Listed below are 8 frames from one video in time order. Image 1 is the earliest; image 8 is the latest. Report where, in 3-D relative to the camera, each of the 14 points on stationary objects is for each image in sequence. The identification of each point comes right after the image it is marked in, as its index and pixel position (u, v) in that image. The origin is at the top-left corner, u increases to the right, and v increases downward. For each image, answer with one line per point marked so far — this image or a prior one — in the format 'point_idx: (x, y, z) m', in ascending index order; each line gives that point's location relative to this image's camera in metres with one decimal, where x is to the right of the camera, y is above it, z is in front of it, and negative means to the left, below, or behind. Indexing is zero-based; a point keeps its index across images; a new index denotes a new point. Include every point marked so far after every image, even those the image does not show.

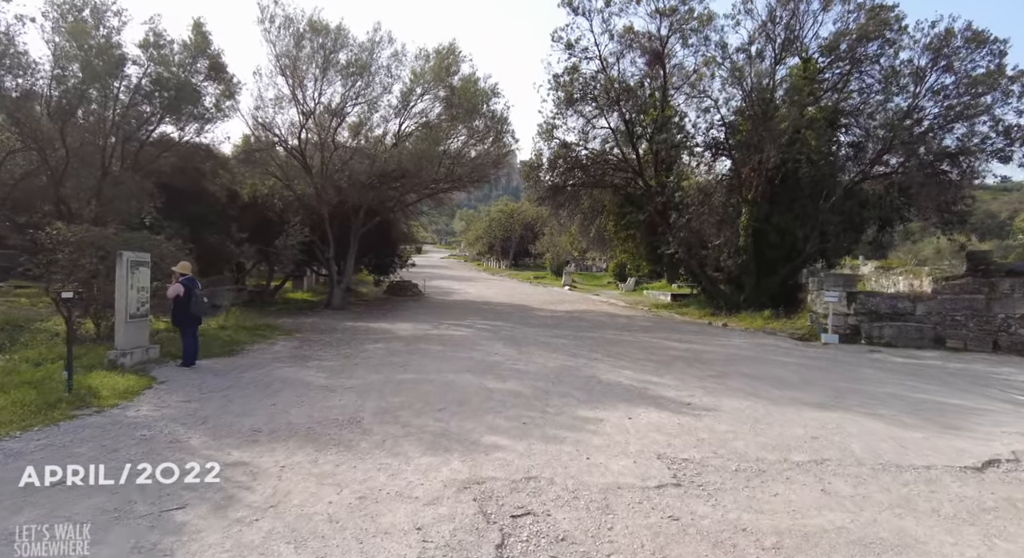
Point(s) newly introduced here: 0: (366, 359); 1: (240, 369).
0: (-2.5, -1.4, +11.5) m
1: (-4.3, -1.5, +10.4) m
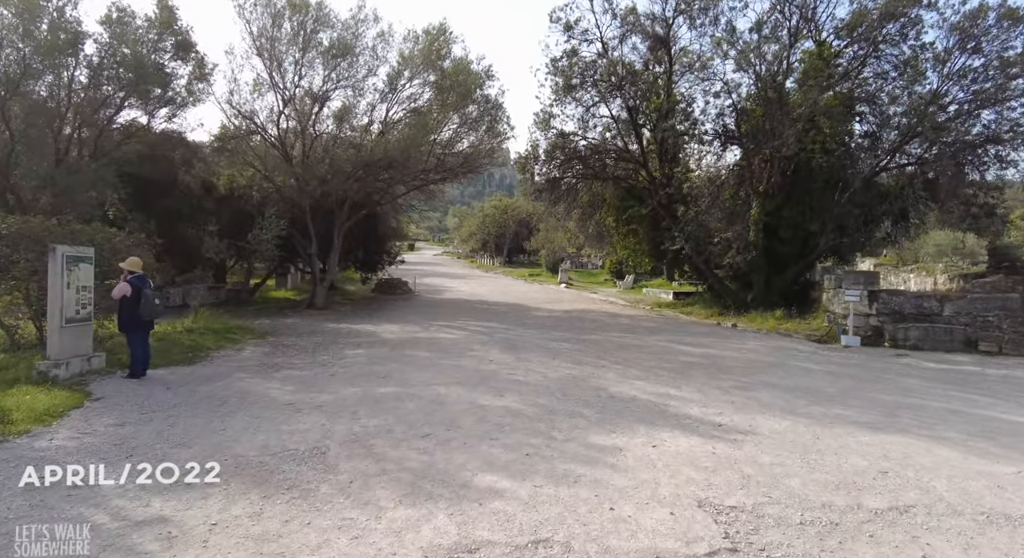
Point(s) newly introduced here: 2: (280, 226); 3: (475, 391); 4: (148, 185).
0: (-2.6, -1.4, +10.1) m
1: (-4.3, -1.5, +9.0) m
2: (-6.8, +1.7, +19.3) m
3: (-0.4, -1.4, +8.3) m
4: (-10.3, +2.6, +18.9) m
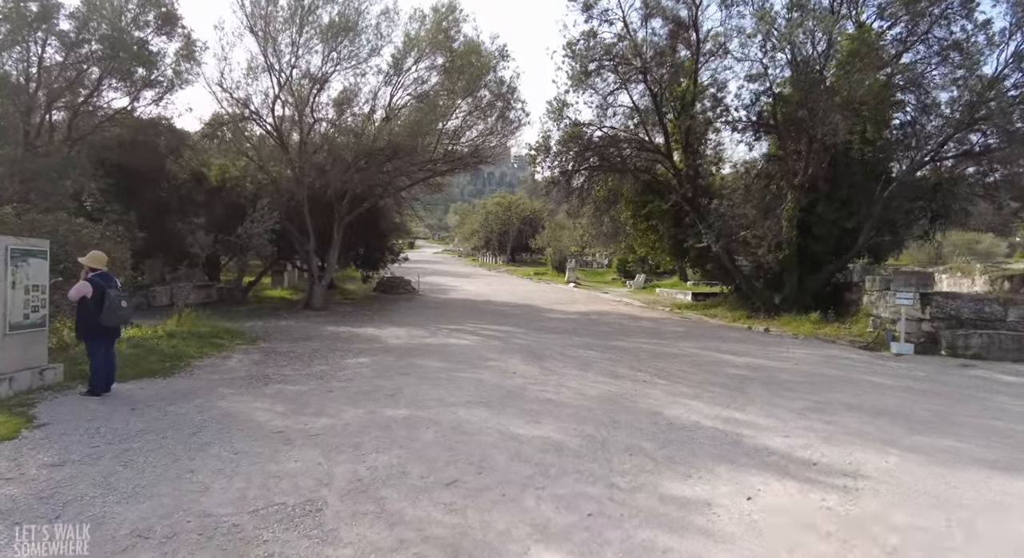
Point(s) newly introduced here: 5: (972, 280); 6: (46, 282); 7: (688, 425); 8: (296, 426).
0: (-2.2, -1.4, +8.7) m
1: (-3.9, -1.4, +7.6) m
2: (-6.4, +1.7, +17.8) m
3: (-0.1, -1.4, +6.9) m
4: (-9.9, +2.7, +17.5) m
5: (+13.2, 0.0, +18.9) m
6: (-5.5, 0.0, +7.8) m
7: (+1.8, -1.5, +6.7) m
8: (-2.2, -1.5, +6.6) m
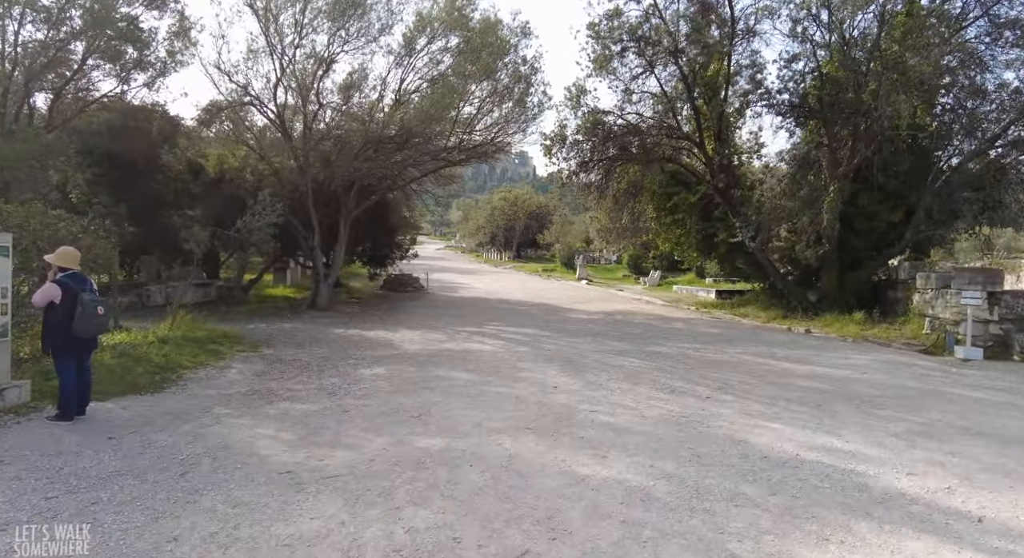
0: (-1.7, -1.4, +7.4) m
1: (-3.4, -1.5, +6.4) m
2: (-5.9, +1.7, +16.6) m
3: (+0.4, -1.4, +5.6) m
4: (-9.4, +2.7, +16.2) m
5: (+13.7, +0.1, +17.6) m
6: (-5.0, -0.1, +6.6) m
7: (+2.3, -1.5, +5.5) m
8: (-1.7, -1.5, +5.3) m
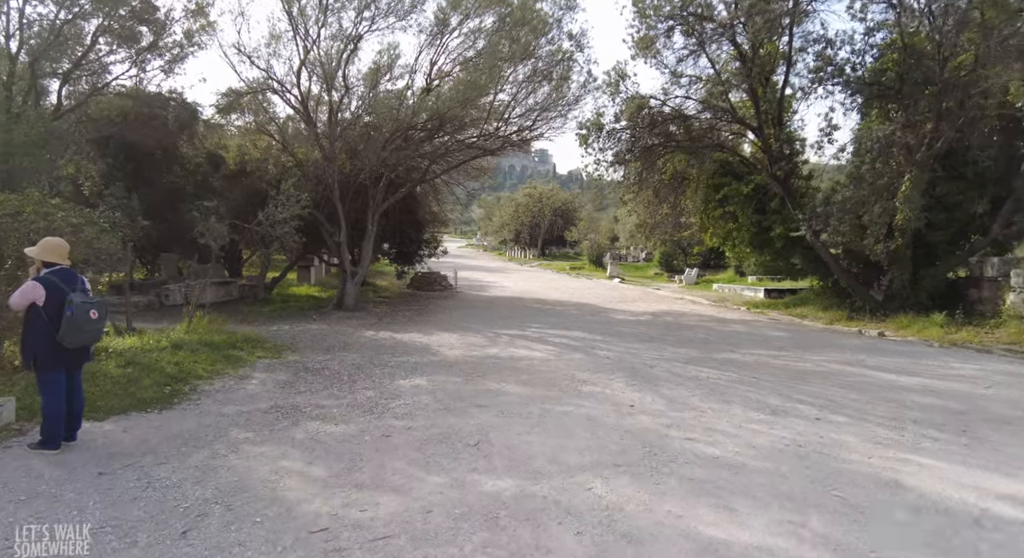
0: (-1.0, -1.4, +6.2) m
1: (-2.8, -1.4, +5.2) m
2: (-5.0, +1.8, +15.5) m
3: (+1.1, -1.4, +4.4) m
4: (-8.5, +2.8, +15.2) m
5: (+14.7, +0.1, +15.9) m
6: (-4.4, 0.0, +5.5) m
7: (+2.9, -1.5, +4.1) m
8: (-1.0, -1.5, +4.1) m
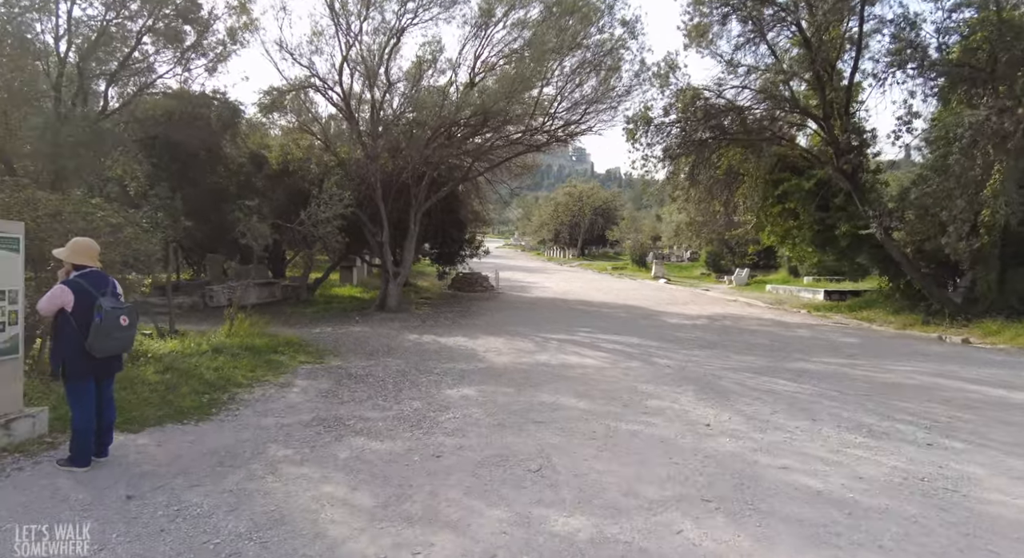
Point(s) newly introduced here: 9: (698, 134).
0: (-0.5, -1.4, +5.7) m
1: (-2.3, -1.5, +4.7) m
2: (-3.9, +1.8, +15.1) m
3: (+1.5, -1.4, +3.7) m
4: (-7.4, +2.8, +15.1) m
5: (+15.7, +0.1, +14.4) m
6: (-3.9, -0.1, +5.1) m
7: (+3.3, -1.5, +3.3) m
8: (-0.6, -1.5, +3.5) m
9: (+4.8, +3.6, +16.6) m
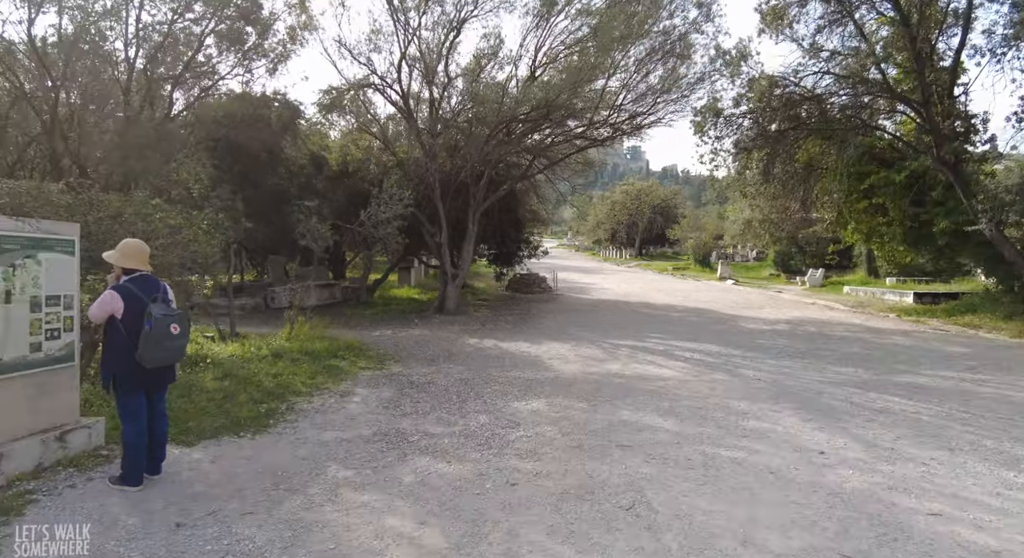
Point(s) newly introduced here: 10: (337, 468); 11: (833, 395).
0: (+0.2, -1.4, +5.1) m
1: (-1.7, -1.5, +4.3) m
2: (-2.4, +1.7, +14.8) m
3: (+1.9, -1.5, +2.9) m
4: (-6.0, +2.7, +15.0) m
5: (+17.0, +0.1, +12.4) m
6: (-3.3, -0.1, +4.8) m
7: (+3.7, -1.5, +2.4) m
8: (-0.2, -1.5, +3.0) m
9: (+6.3, +3.6, +15.6) m
10: (-1.4, -1.5, +5.1) m
11: (+3.5, -1.3, +7.2) m
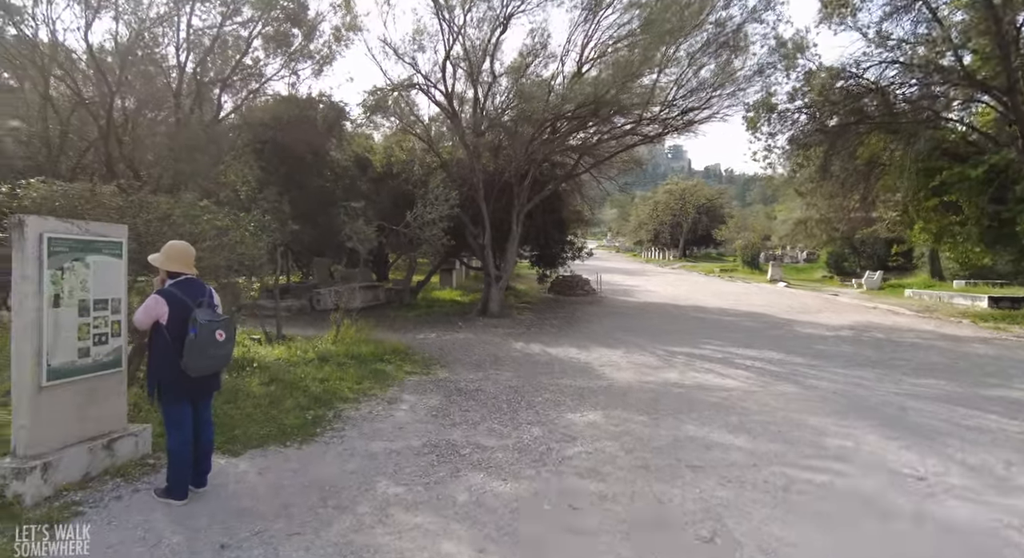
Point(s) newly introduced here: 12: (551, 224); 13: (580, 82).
0: (+0.6, -1.5, +4.7) m
1: (-1.4, -1.5, +4.0) m
2: (-1.4, +1.7, +14.5) m
3: (+2.2, -1.5, +2.4) m
4: (-4.9, +2.7, +15.0) m
5: (+17.9, 0.0, +11.0) m
6: (-2.8, -0.1, +4.6) m
7: (+4.0, -1.6, +1.8) m
8: (+0.1, -1.5, +2.6) m
9: (+7.4, +3.5, +14.8) m
10: (-0.9, -1.5, +4.9) m
11: (+4.1, -1.3, +6.6) m
12: (+1.3, +1.7, +19.8) m
13: (+1.4, +4.0, +13.6) m
